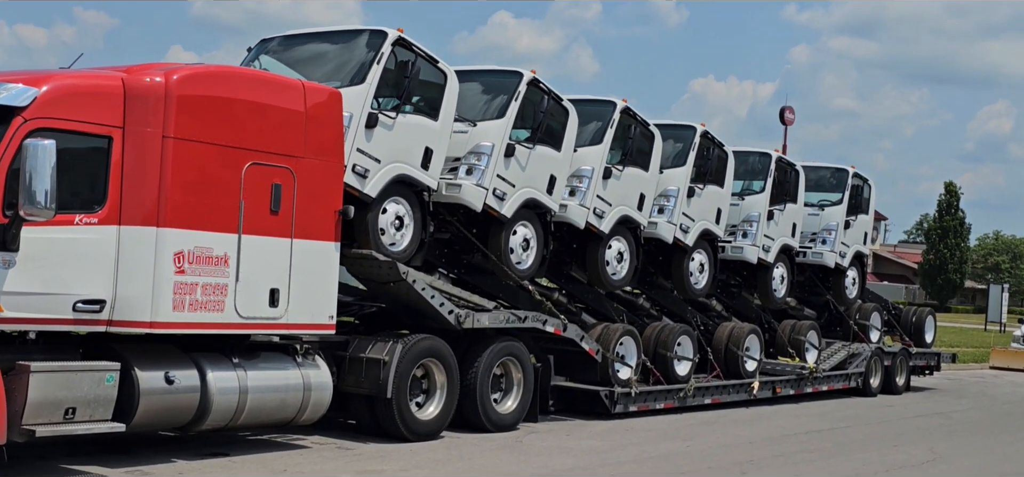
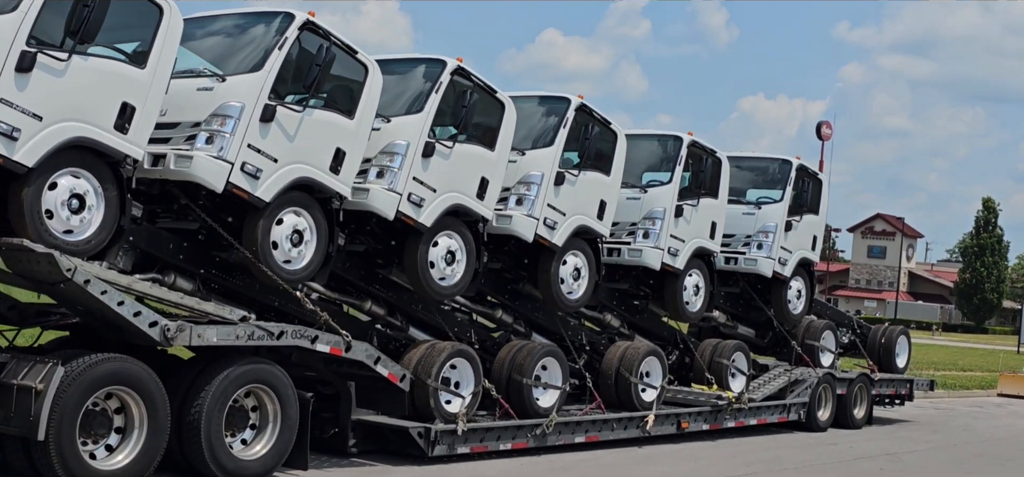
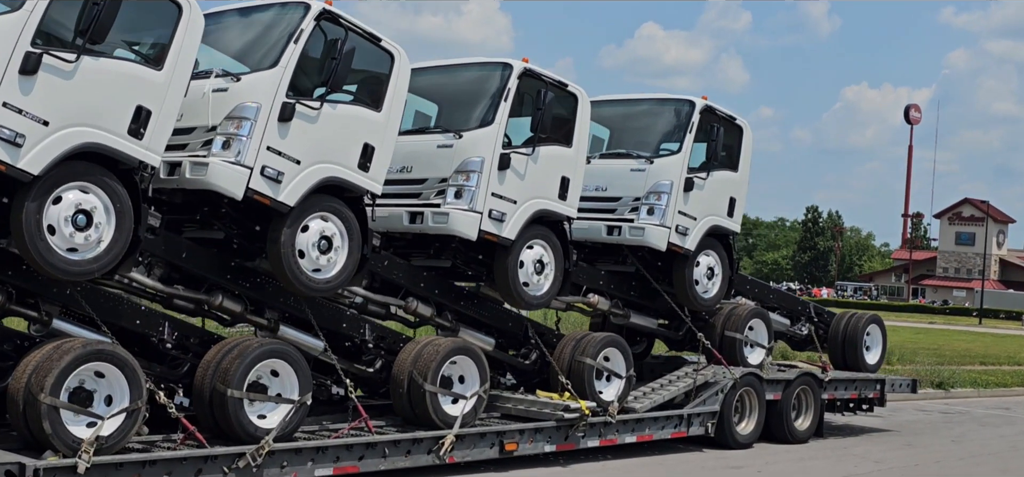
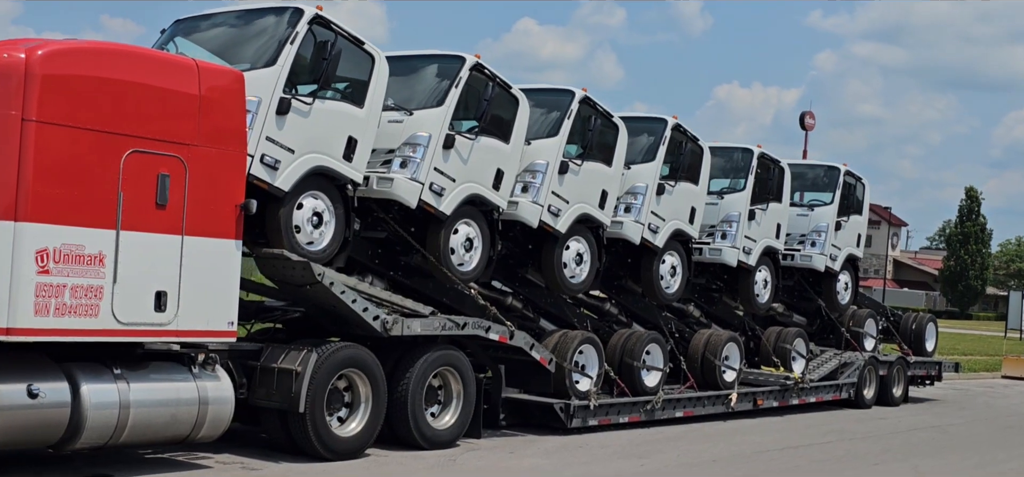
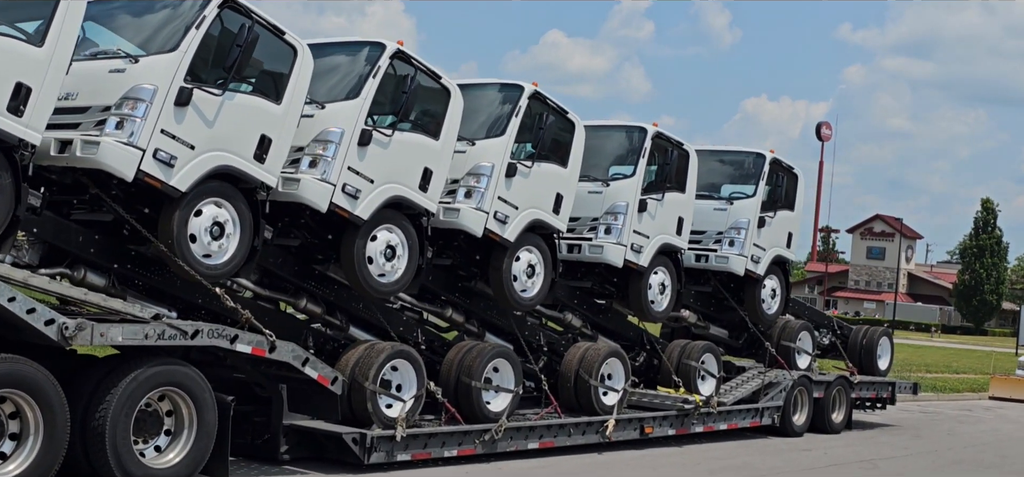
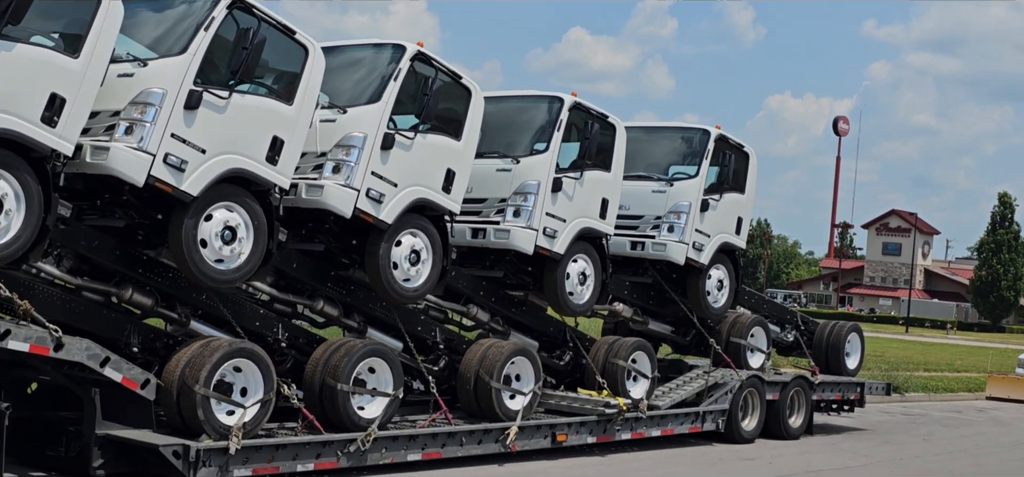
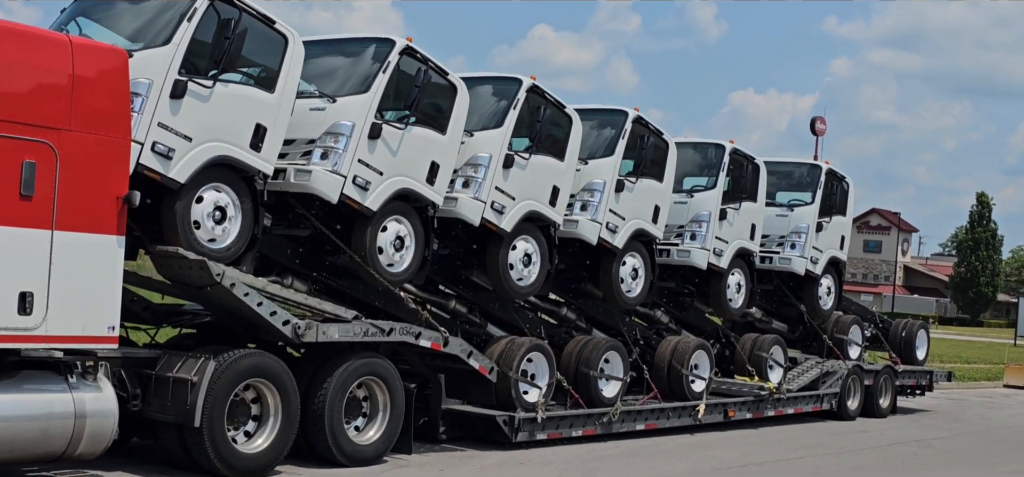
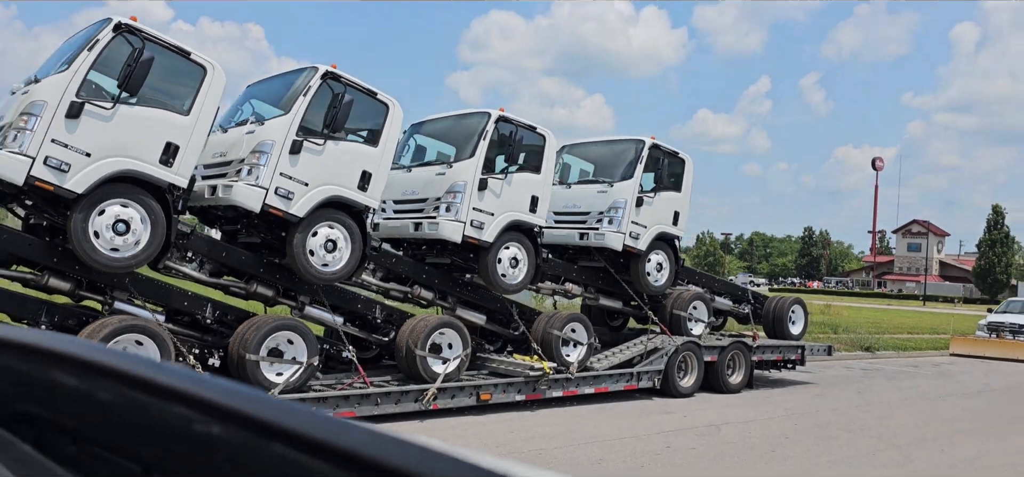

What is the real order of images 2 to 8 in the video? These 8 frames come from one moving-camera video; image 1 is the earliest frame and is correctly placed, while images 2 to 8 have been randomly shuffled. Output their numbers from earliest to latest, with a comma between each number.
4, 7, 2, 5, 6, 3, 8
